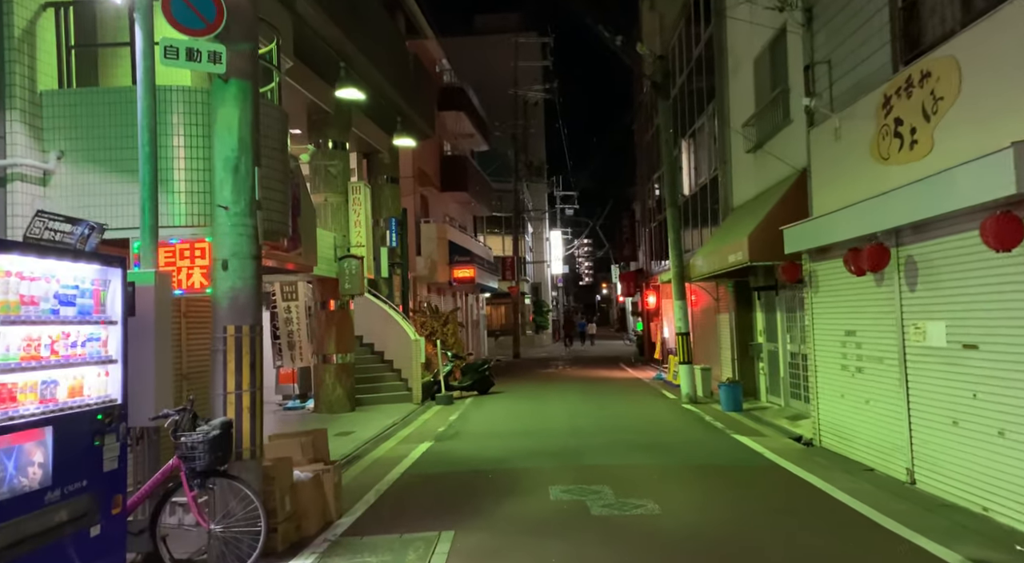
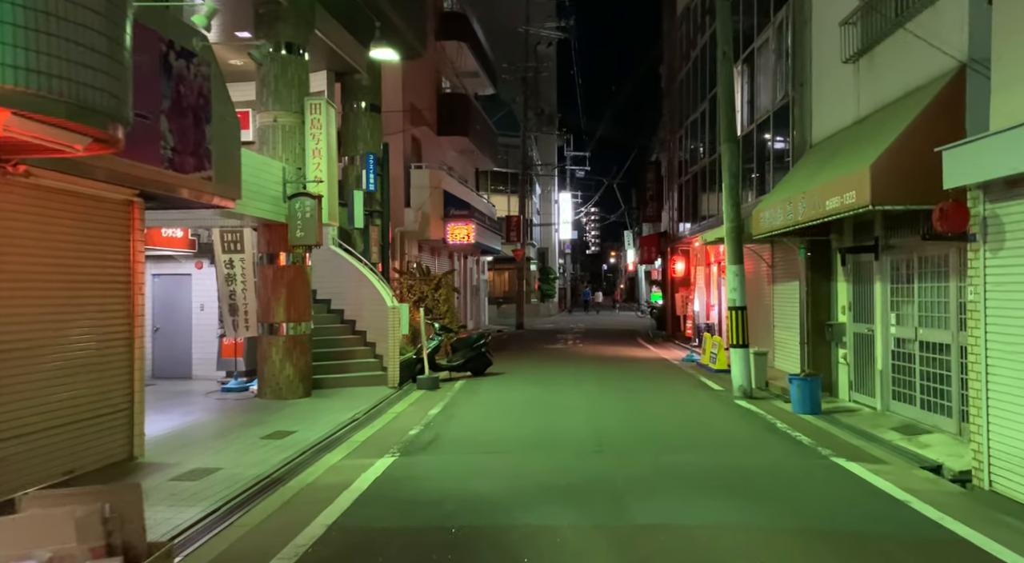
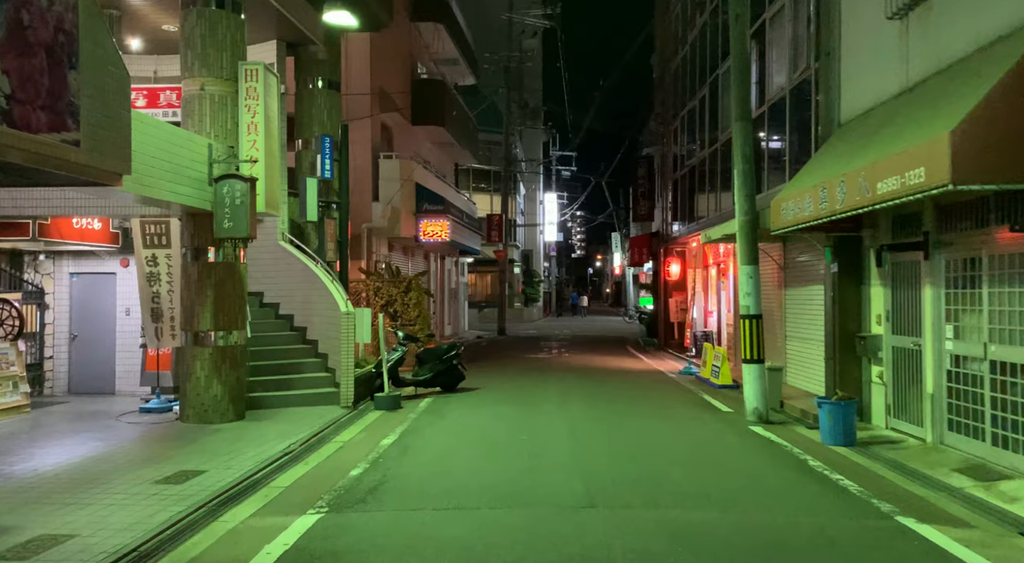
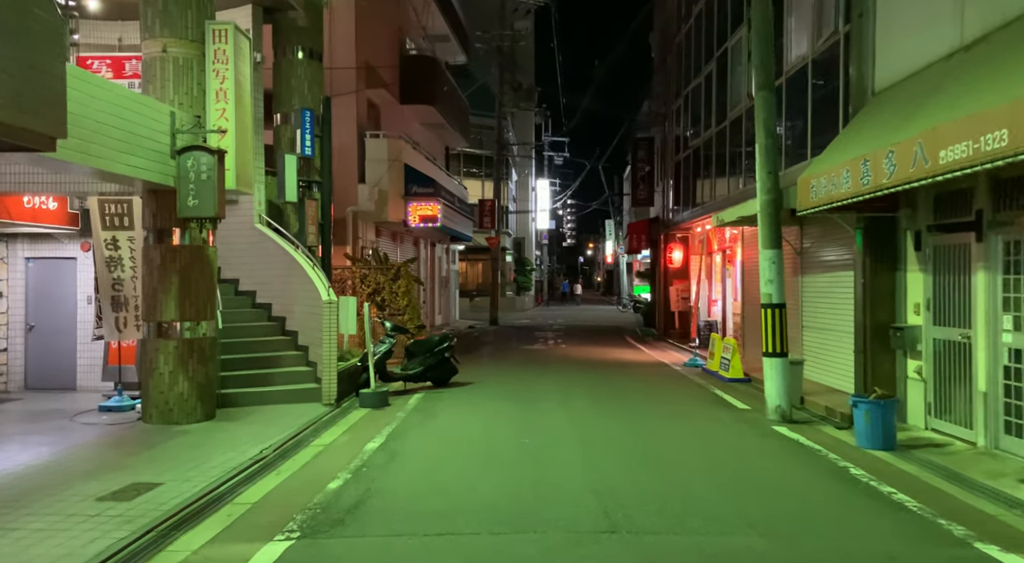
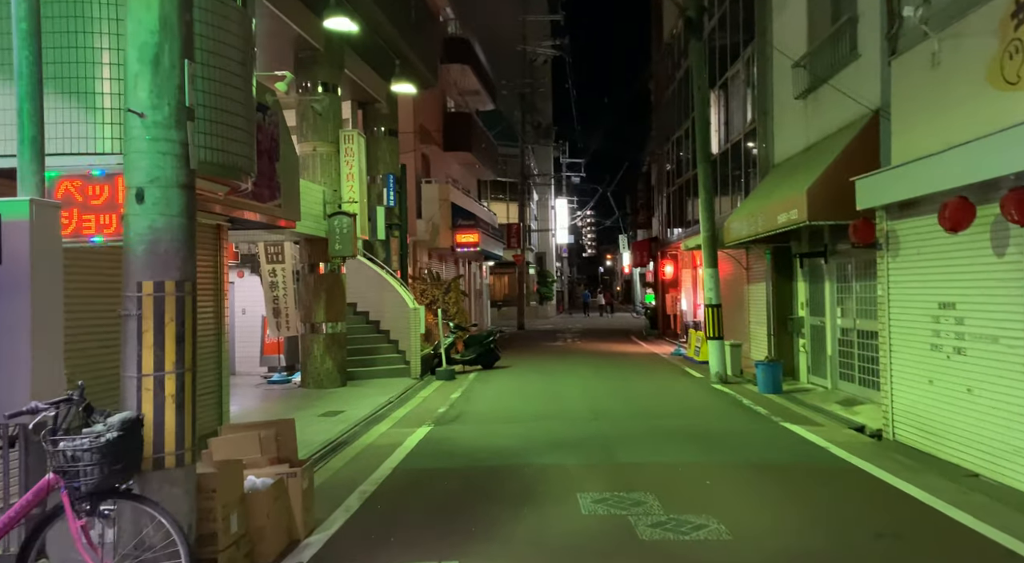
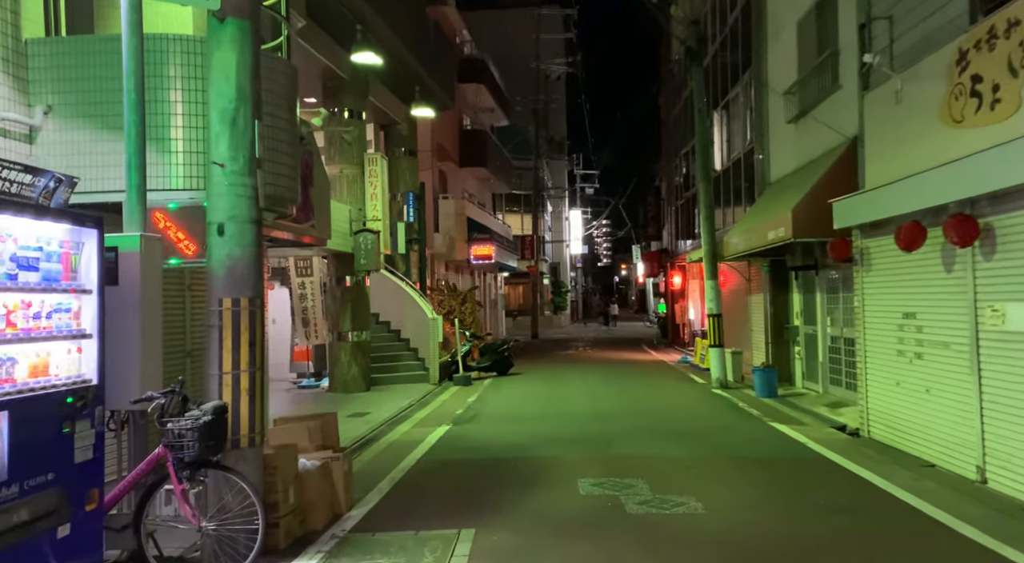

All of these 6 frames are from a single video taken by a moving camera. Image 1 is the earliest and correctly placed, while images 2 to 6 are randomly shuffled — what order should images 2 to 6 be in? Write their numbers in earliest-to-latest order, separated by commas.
6, 5, 2, 3, 4
